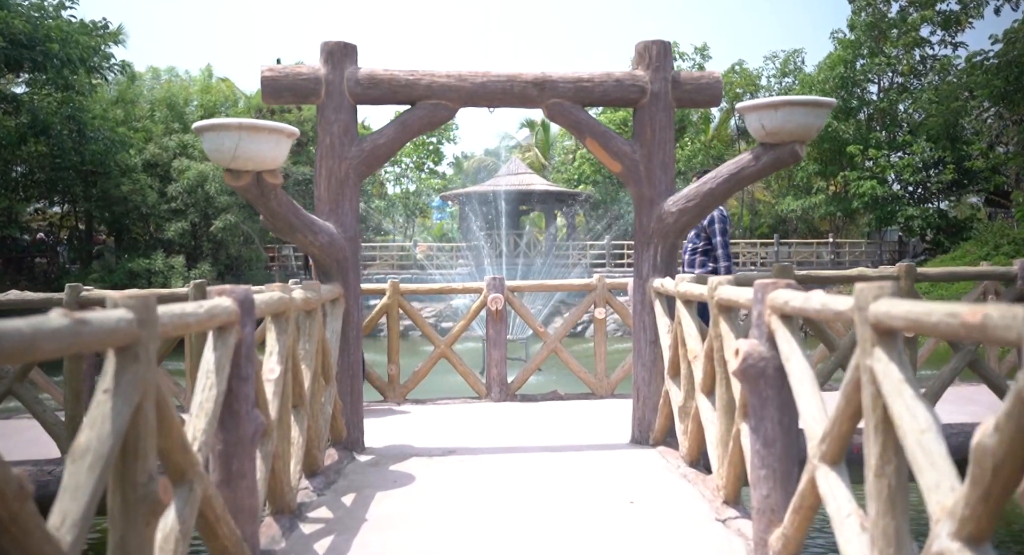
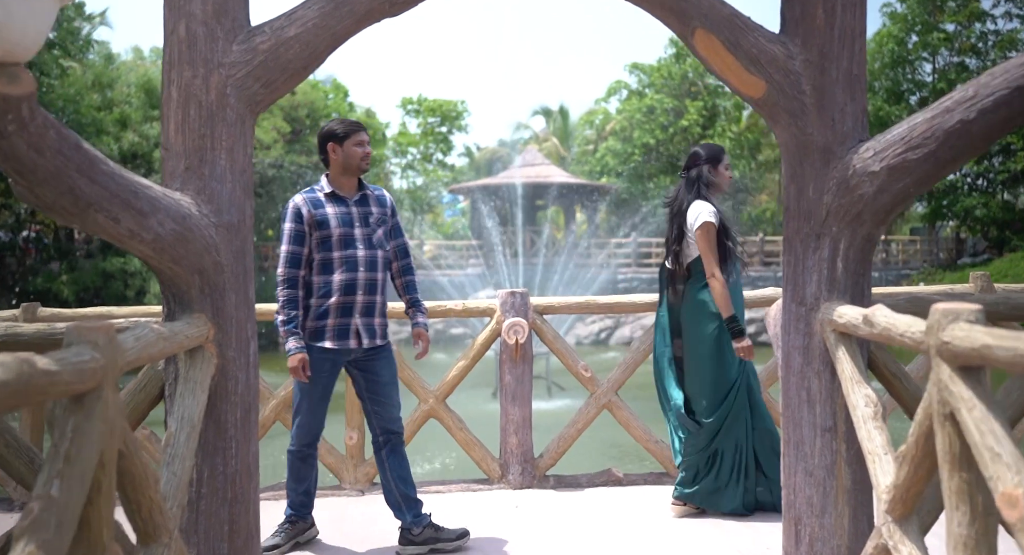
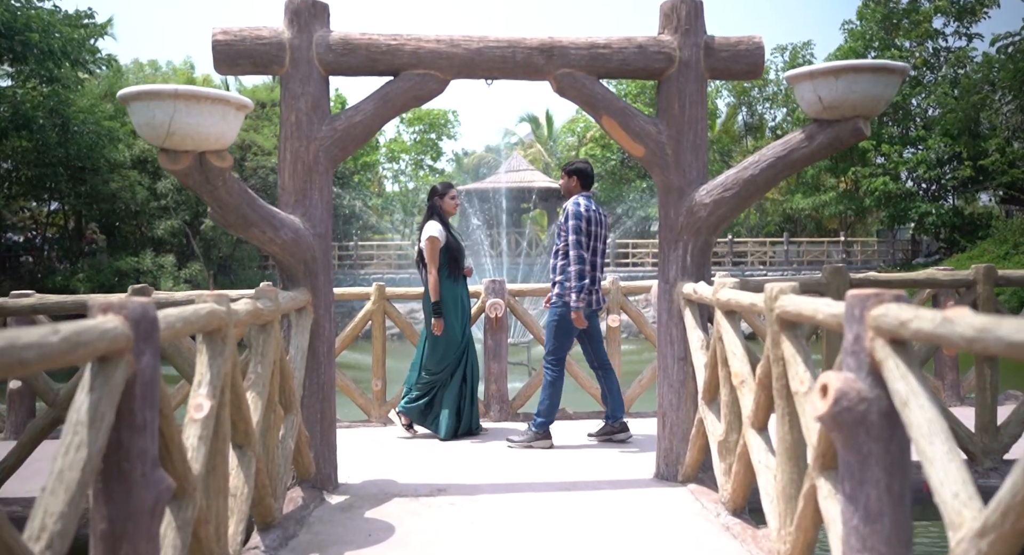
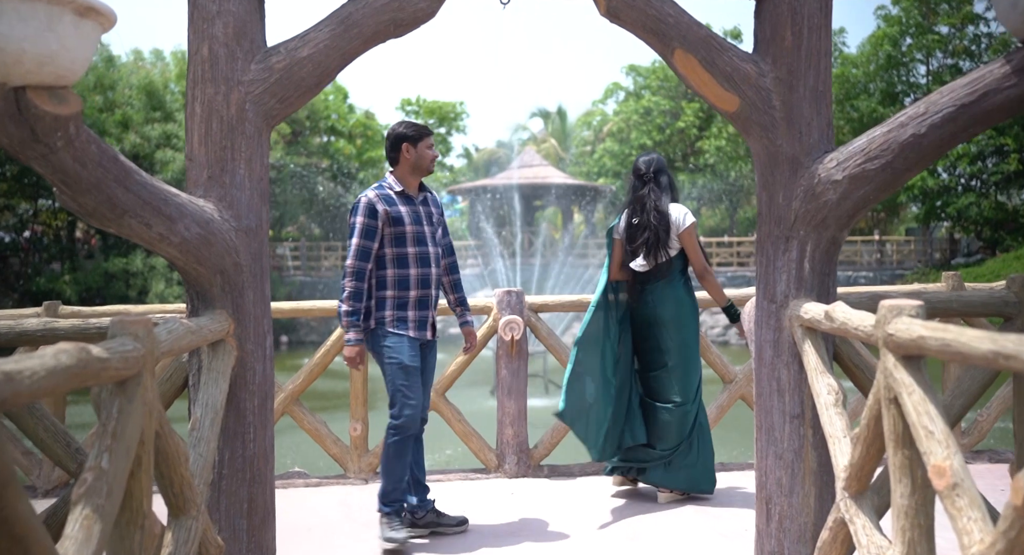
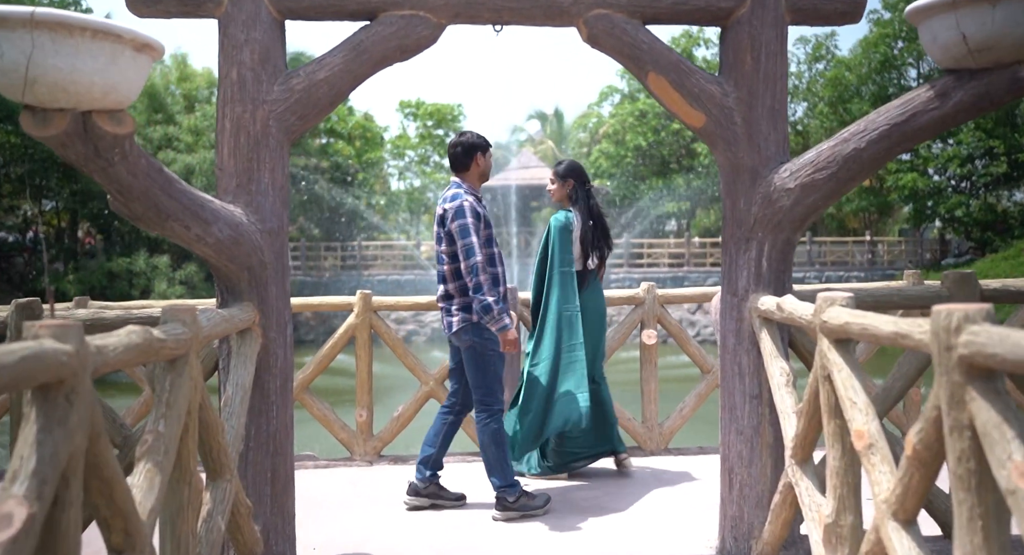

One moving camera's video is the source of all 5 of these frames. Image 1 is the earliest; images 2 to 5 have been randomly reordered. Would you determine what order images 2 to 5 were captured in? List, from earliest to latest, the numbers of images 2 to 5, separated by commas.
3, 5, 4, 2
